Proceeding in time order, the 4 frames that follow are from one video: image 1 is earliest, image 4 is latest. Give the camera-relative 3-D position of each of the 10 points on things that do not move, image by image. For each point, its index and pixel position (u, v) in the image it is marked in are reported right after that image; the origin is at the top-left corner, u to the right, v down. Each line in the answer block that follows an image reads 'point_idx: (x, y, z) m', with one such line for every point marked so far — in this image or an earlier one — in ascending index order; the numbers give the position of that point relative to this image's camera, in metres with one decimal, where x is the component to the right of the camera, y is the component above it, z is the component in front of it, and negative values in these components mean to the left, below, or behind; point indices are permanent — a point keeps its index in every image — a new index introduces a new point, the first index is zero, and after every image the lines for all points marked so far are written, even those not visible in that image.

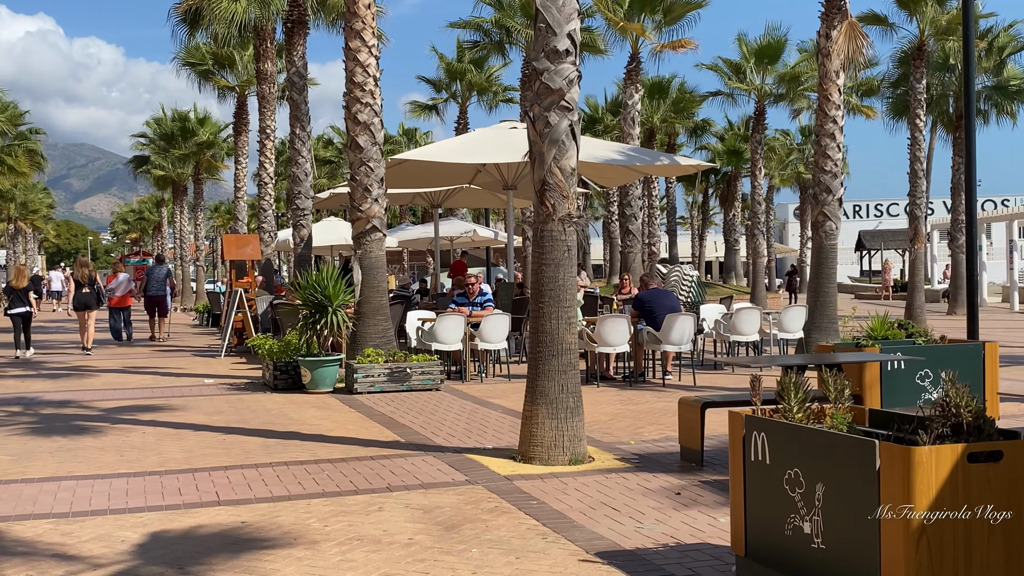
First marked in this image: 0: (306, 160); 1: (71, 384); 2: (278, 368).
0: (-3.3, +2.1, +17.0) m
1: (-5.1, -1.1, +12.3) m
2: (-2.5, -0.9, +11.3) m
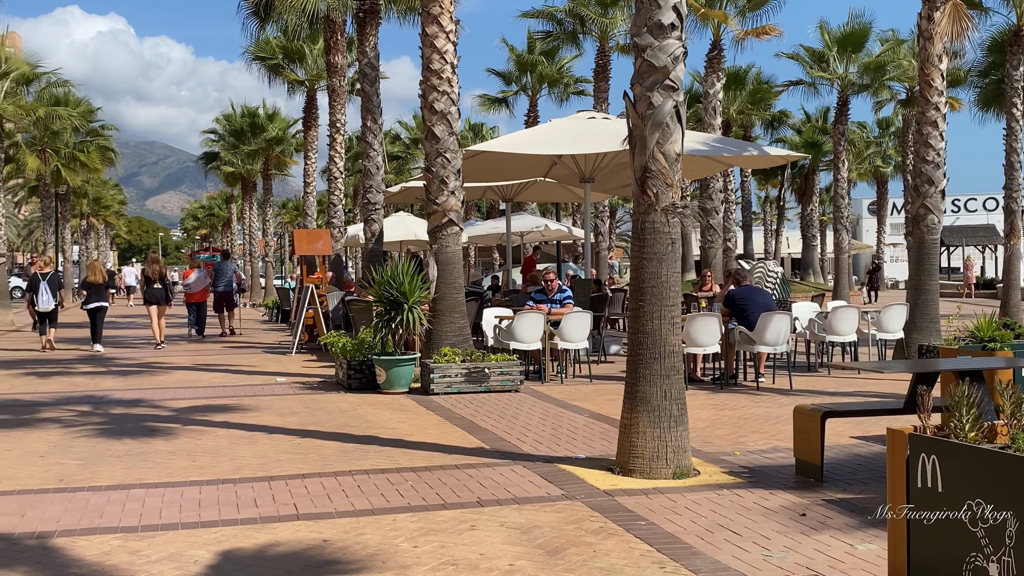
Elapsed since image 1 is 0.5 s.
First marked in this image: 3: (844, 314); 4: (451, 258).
0: (-2.1, +2.1, +16.6) m
1: (-4.2, -1.1, +12.0) m
2: (-1.6, -0.8, +10.9) m
3: (+3.8, -0.3, +12.1) m
4: (-0.7, +0.3, +11.2) m
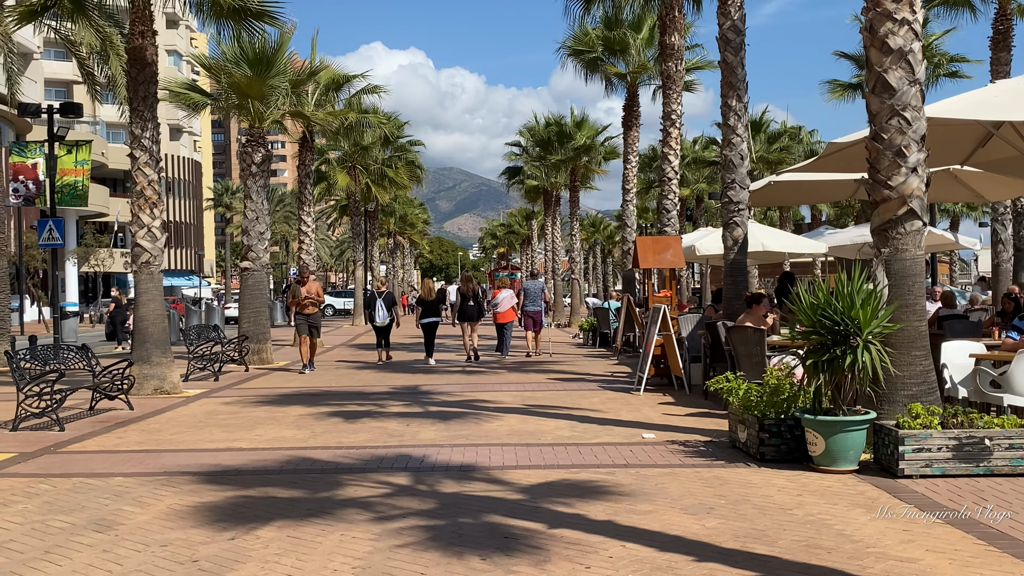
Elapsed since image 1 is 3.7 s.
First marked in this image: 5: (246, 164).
0: (+2.8, +1.8, +13.1) m
1: (-0.4, -1.2, +9.2) m
2: (+1.8, -1.0, +7.4) m
3: (+7.3, -0.5, +7.2) m
4: (+2.8, +0.1, +7.5) m
5: (-4.7, +2.2, +18.9) m
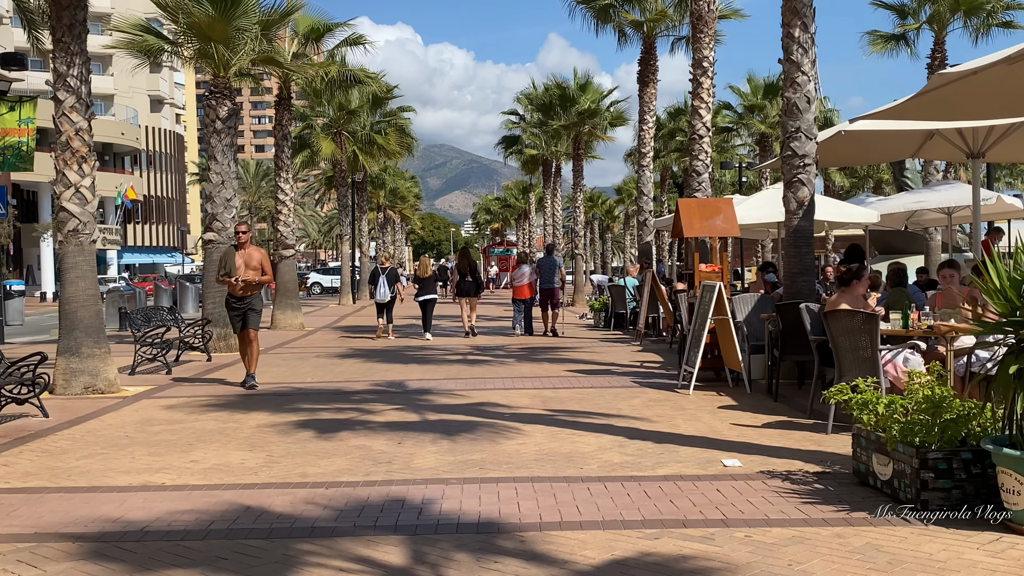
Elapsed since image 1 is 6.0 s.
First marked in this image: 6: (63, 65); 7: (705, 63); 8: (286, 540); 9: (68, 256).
0: (+3.0, +2.1, +10.7) m
1: (-0.2, -1.1, +6.8) m
2: (+2.0, -0.8, +5.1) m
3: (+7.5, -0.3, +4.9) m
4: (+3.0, +0.3, +5.1) m
5: (-4.6, +2.6, +16.4) m
6: (-4.4, +2.2, +10.5) m
7: (+2.9, +3.4, +16.4) m
8: (-1.0, -1.1, +4.7) m
9: (-4.4, +0.3, +10.5) m
